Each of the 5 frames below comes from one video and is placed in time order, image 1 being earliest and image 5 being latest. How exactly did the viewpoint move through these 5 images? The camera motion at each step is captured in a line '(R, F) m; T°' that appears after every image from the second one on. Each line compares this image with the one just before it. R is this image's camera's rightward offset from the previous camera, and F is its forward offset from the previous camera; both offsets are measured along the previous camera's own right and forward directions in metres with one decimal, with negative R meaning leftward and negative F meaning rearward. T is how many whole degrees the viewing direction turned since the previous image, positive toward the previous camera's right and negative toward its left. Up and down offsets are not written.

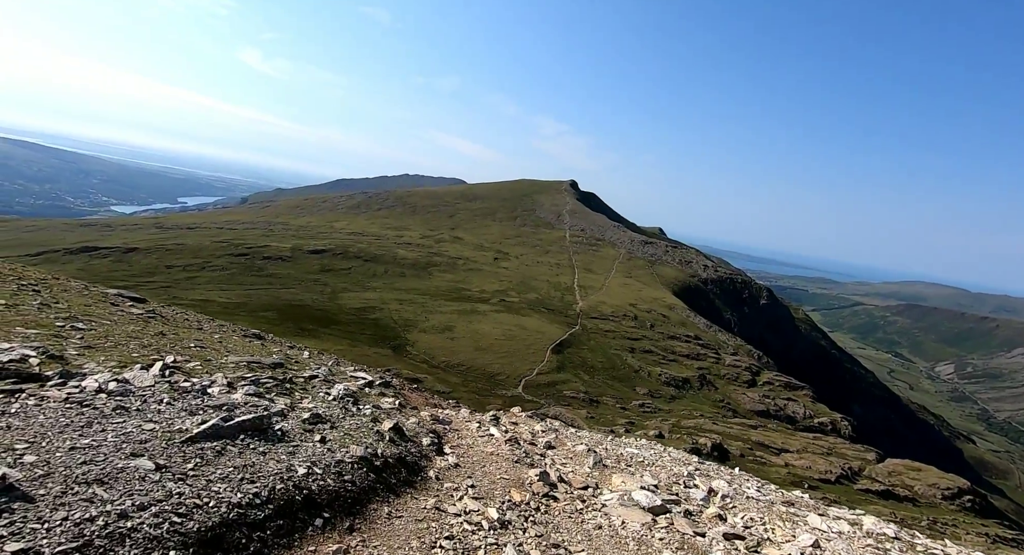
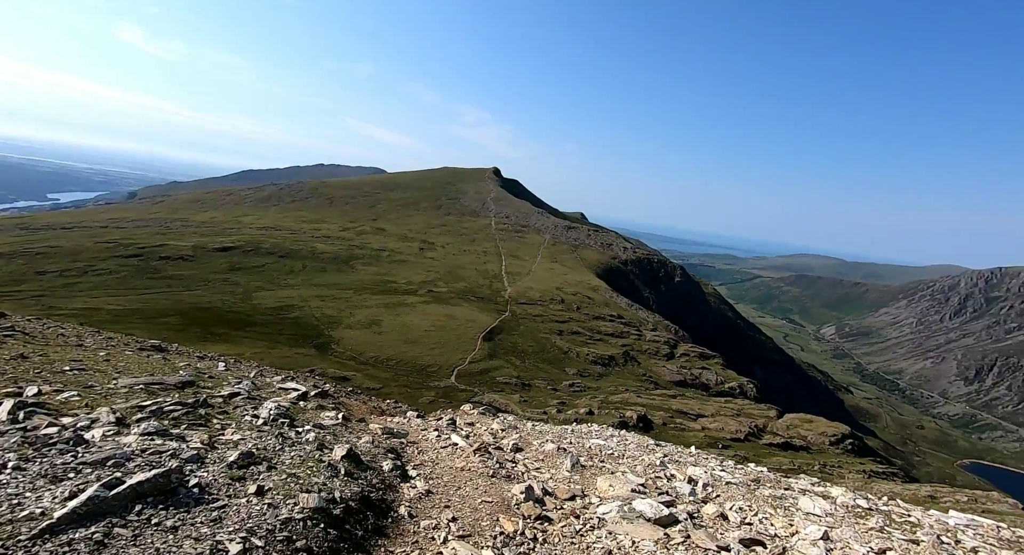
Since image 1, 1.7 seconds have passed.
(-1.1, +3.1) m; +7°
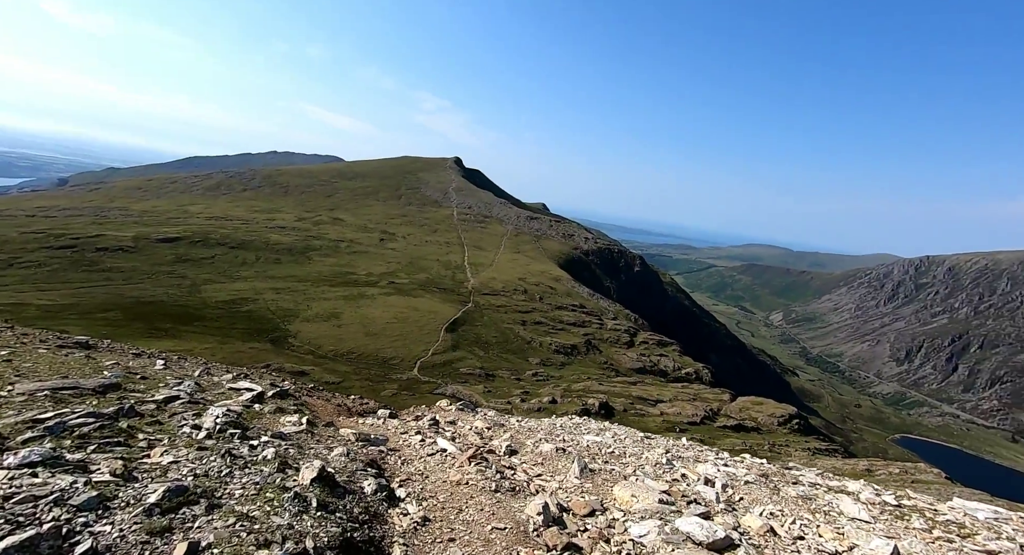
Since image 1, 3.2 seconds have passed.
(-1.1, +3.2) m; +4°
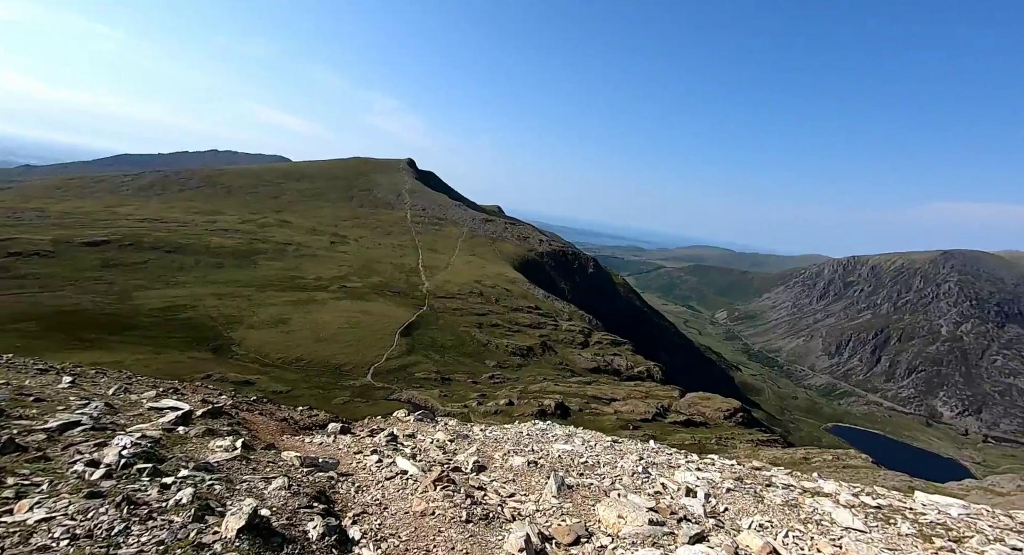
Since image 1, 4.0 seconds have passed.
(-0.3, +2.0) m; +4°
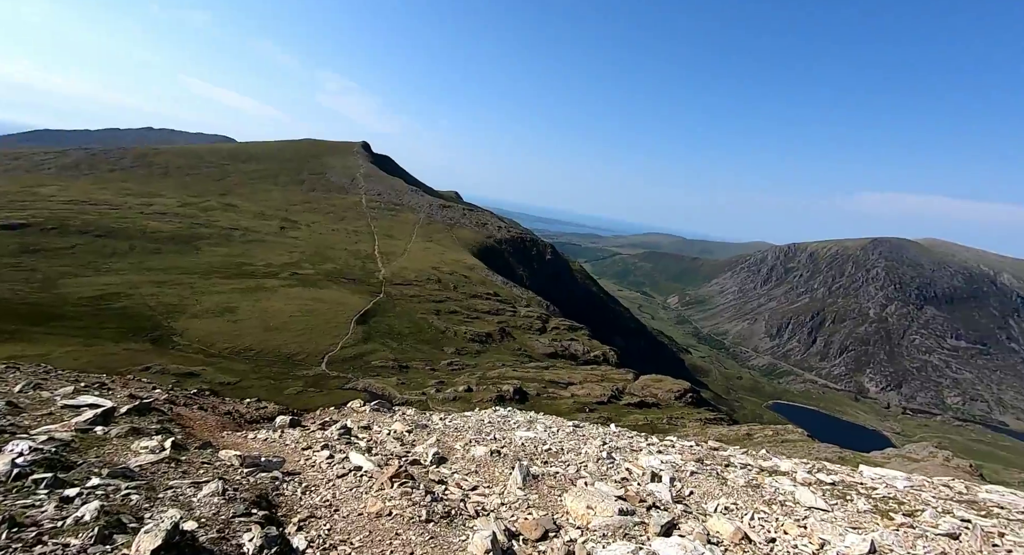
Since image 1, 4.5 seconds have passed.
(-0.1, +1.1) m; +4°
